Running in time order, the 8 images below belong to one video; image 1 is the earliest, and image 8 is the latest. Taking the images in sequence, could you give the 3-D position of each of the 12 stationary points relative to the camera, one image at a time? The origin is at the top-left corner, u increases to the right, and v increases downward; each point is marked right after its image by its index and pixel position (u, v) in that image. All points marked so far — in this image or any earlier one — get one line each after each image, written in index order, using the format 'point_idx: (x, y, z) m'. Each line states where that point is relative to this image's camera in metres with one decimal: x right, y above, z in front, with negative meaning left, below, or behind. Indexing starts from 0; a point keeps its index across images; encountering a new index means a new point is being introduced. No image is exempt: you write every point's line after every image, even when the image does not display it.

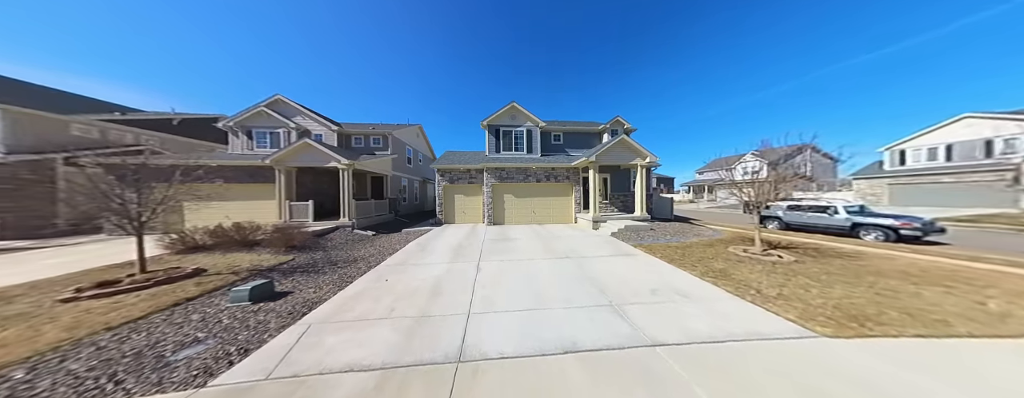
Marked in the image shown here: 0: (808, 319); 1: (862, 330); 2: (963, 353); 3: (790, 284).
0: (+4.9, -2.0, +3.4) m
1: (+5.4, -2.0, +3.2) m
2: (+5.8, -2.1, +2.8) m
3: (+6.1, -1.9, +4.5) m
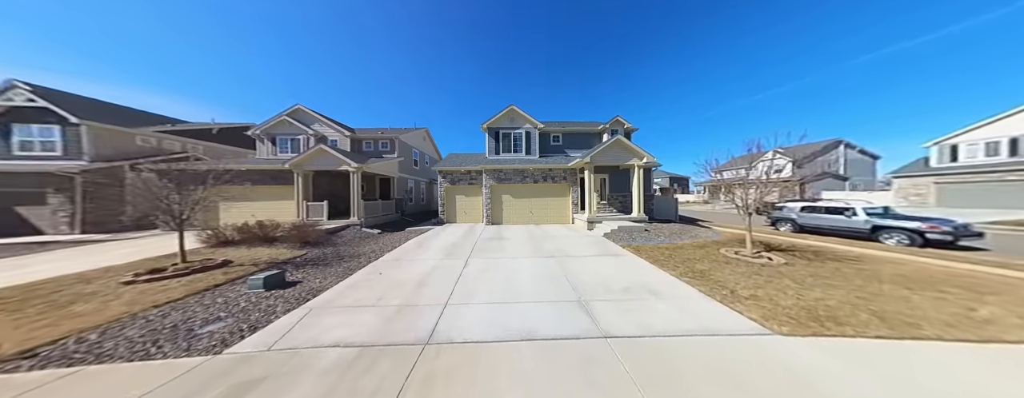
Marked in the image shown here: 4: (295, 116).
0: (+4.4, -2.0, +3.5) m
1: (+4.9, -2.1, +3.2) m
2: (+5.2, -2.1, +2.8) m
3: (+5.6, -1.9, +4.5) m
4: (-13.8, +5.2, +12.7) m
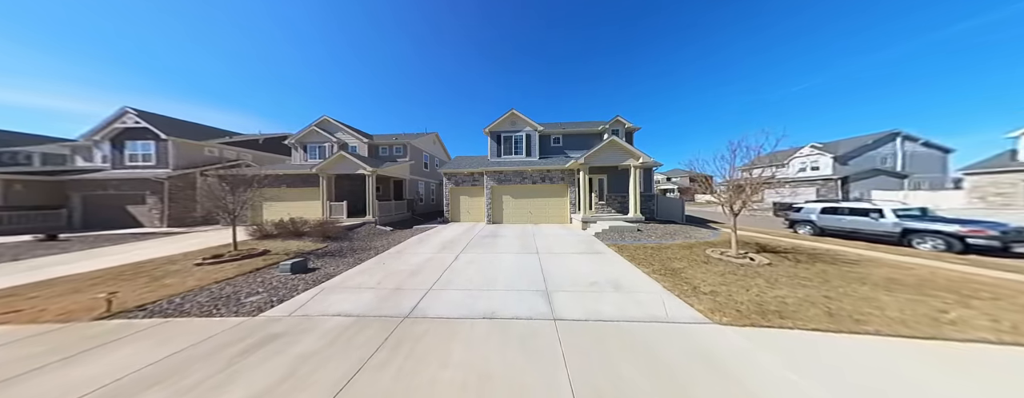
0: (+3.8, -2.1, +3.7) m
1: (+4.2, -2.1, +3.4) m
2: (+4.5, -2.1, +3.0) m
3: (+5.1, -1.9, +4.6) m
4: (-13.7, +5.2, +14.3) m
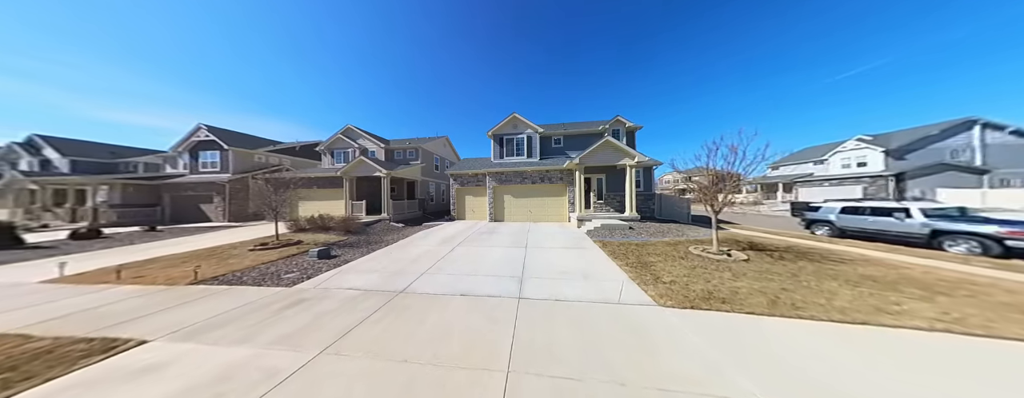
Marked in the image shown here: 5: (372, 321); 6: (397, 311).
0: (+3.2, -2.0, +4.2) m
1: (+3.6, -2.1, +3.9) m
2: (+3.8, -2.1, +3.4) m
3: (+4.6, -1.9, +5.0) m
4: (-13.4, +5.2, +16.1) m
5: (-2.5, -2.1, +3.5) m
6: (-2.2, -2.1, +3.8) m
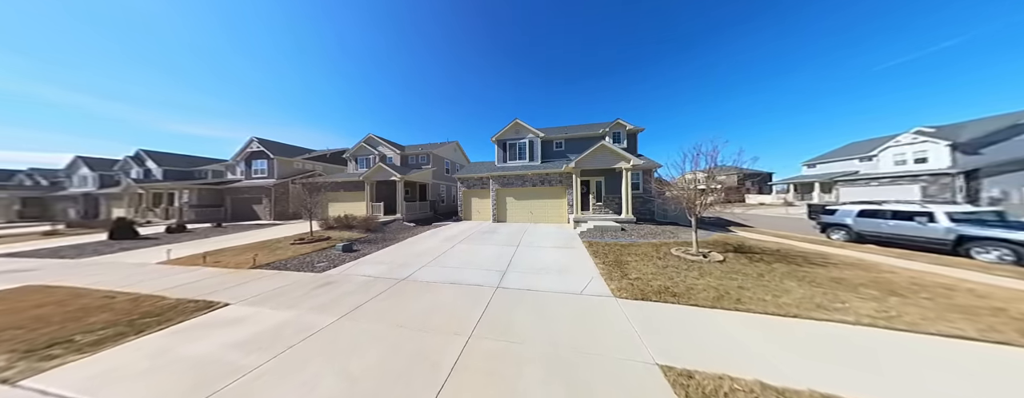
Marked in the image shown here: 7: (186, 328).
0: (+2.7, -2.1, +4.8) m
1: (+3.0, -2.2, +4.4) m
2: (+3.3, -2.2, +3.9) m
3: (+4.1, -2.0, +5.5) m
4: (-12.9, +5.1, +17.9) m
5: (-3.0, -2.2, +4.5) m
6: (-2.7, -2.2, +4.8) m
7: (-5.4, -2.1, +3.3) m
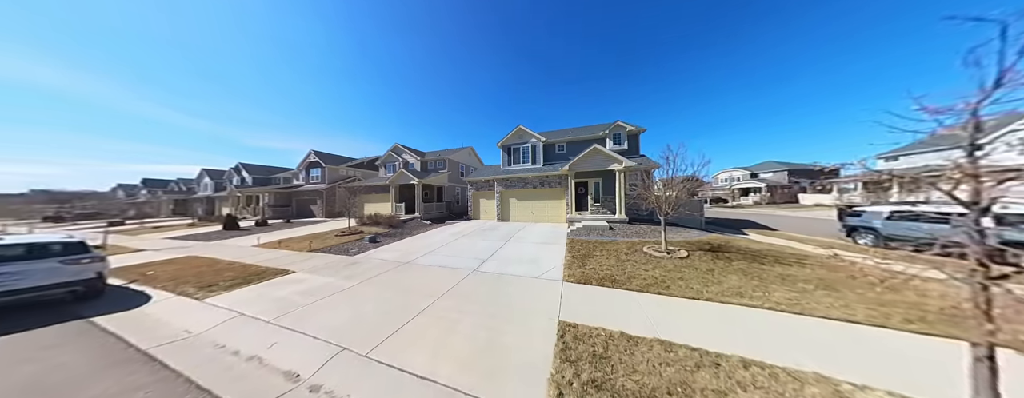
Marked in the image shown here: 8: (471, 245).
0: (+1.8, -2.2, +5.7) m
1: (+2.1, -2.2, +5.3) m
2: (+2.3, -2.2, +4.8) m
3: (+3.3, -2.1, +6.2) m
4: (-12.0, +5.0, +20.8) m
5: (-3.9, -2.3, +6.2) m
6: (-3.5, -2.3, +6.5) m
7: (-6.4, -2.2, +5.3) m
8: (-1.8, -2.1, +9.0) m
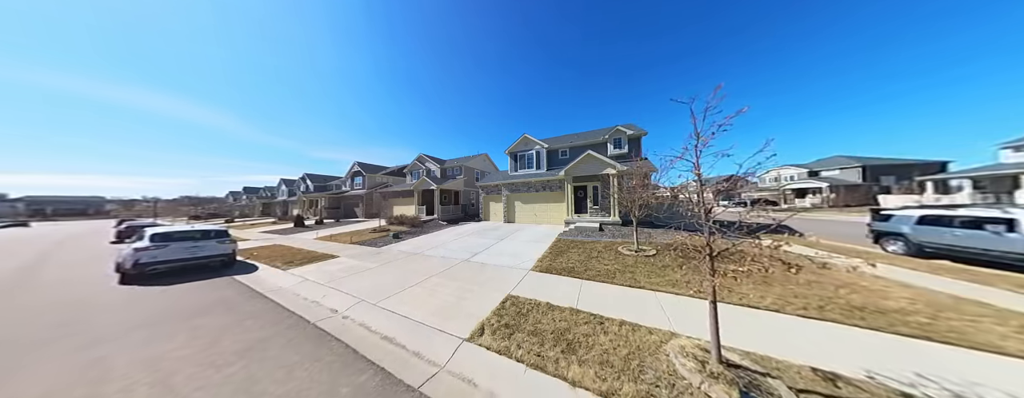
0: (+1.1, -2.3, +6.9) m
1: (+1.4, -2.4, +6.5) m
2: (+1.4, -2.4, +5.9) m
3: (+2.6, -2.2, +7.2) m
4: (-10.7, +4.6, +23.7) m
5: (-4.5, -2.5, +8.1) m
6: (-4.1, -2.5, +8.4) m
7: (-7.1, -2.4, +7.6) m
8: (-2.0, -2.3, +10.6) m
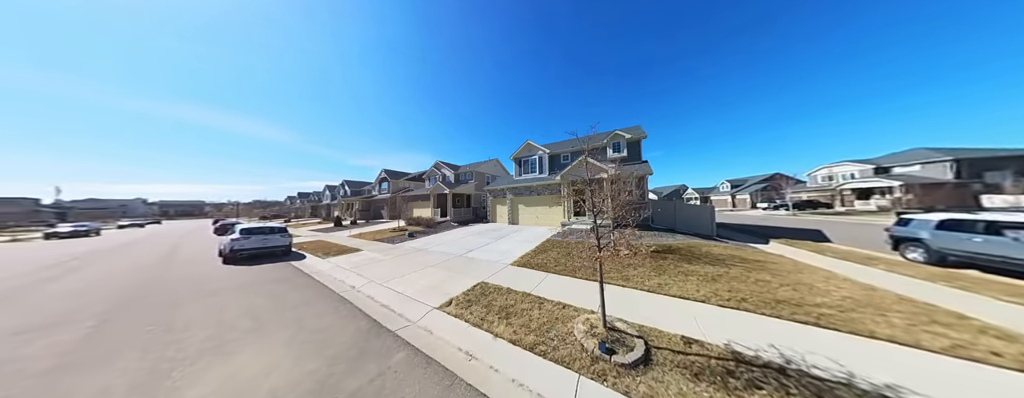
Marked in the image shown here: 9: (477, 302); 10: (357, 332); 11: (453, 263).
0: (+0.5, -2.5, +8.0) m
1: (+0.7, -2.5, +7.5) m
2: (+0.7, -2.5, +7.0) m
3: (+2.0, -2.4, +8.1) m
4: (-9.4, +4.2, +26.1) m
5: (-4.9, -2.7, +9.8) m
6: (-4.5, -2.7, +10.0) m
7: (-7.6, -2.6, +9.5) m
8: (-2.2, -2.5, +12.0) m
9: (-0.9, -2.5, +4.9) m
10: (-3.0, -2.6, +3.9) m
11: (-2.4, -2.7, +8.2) m
